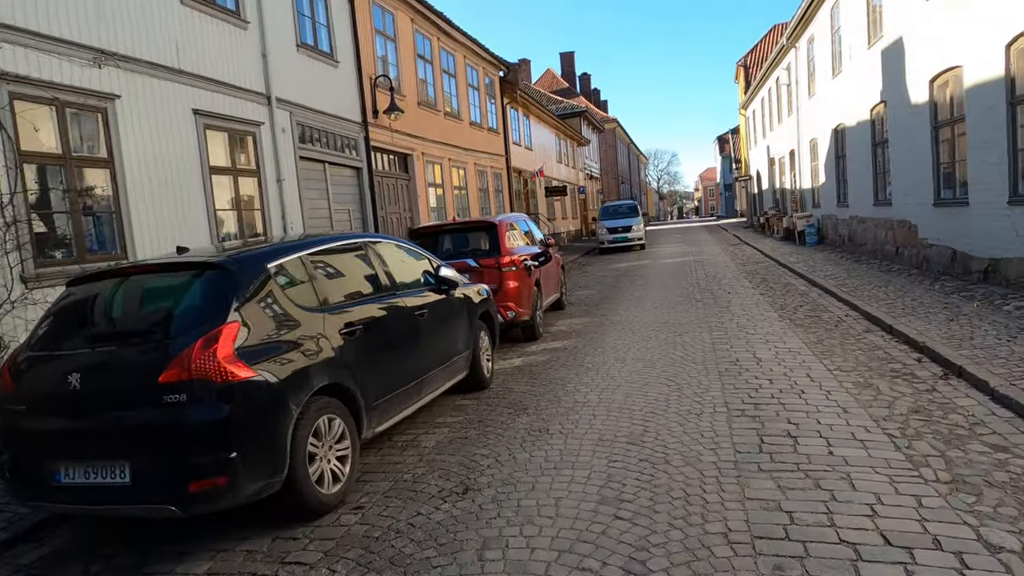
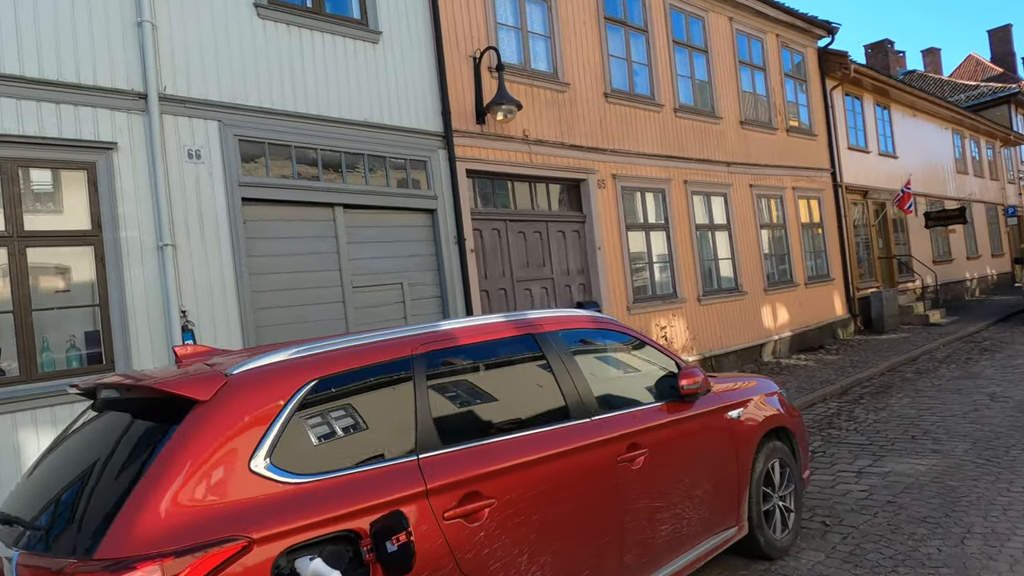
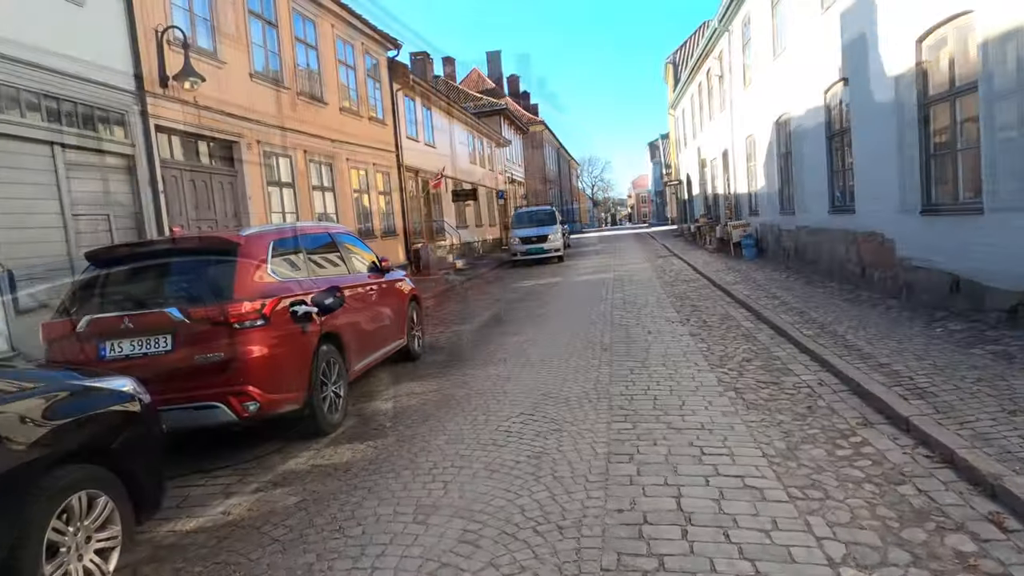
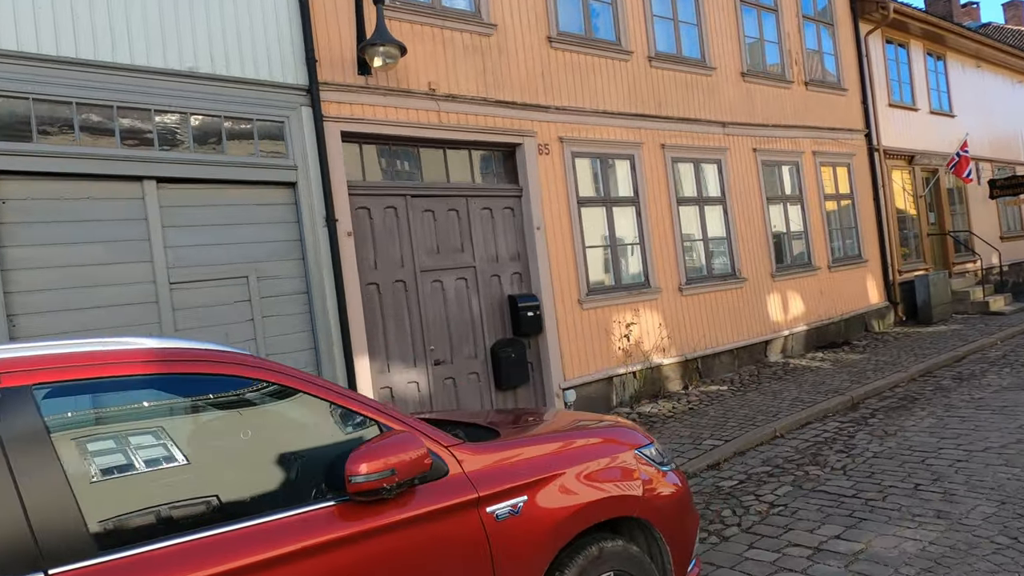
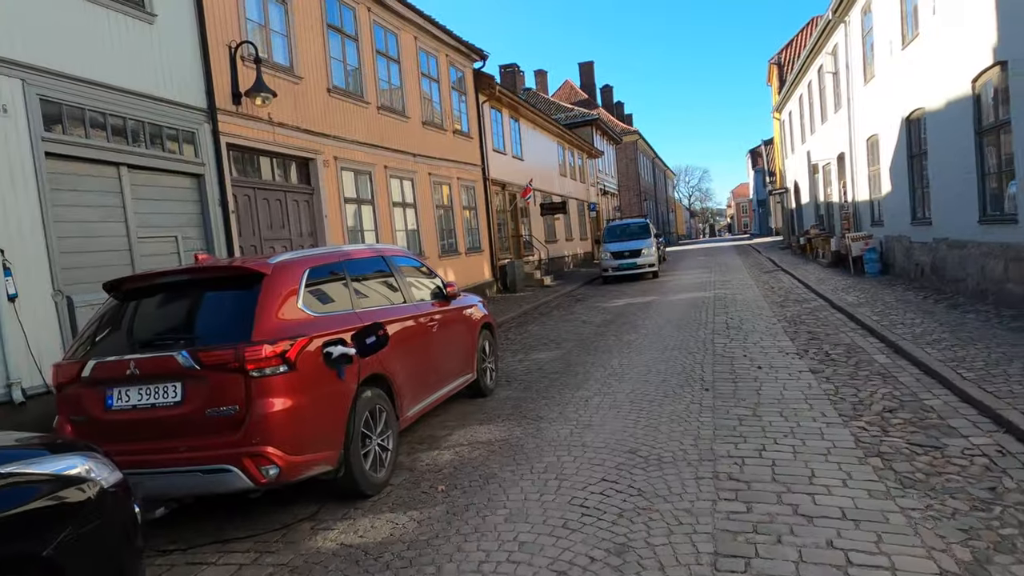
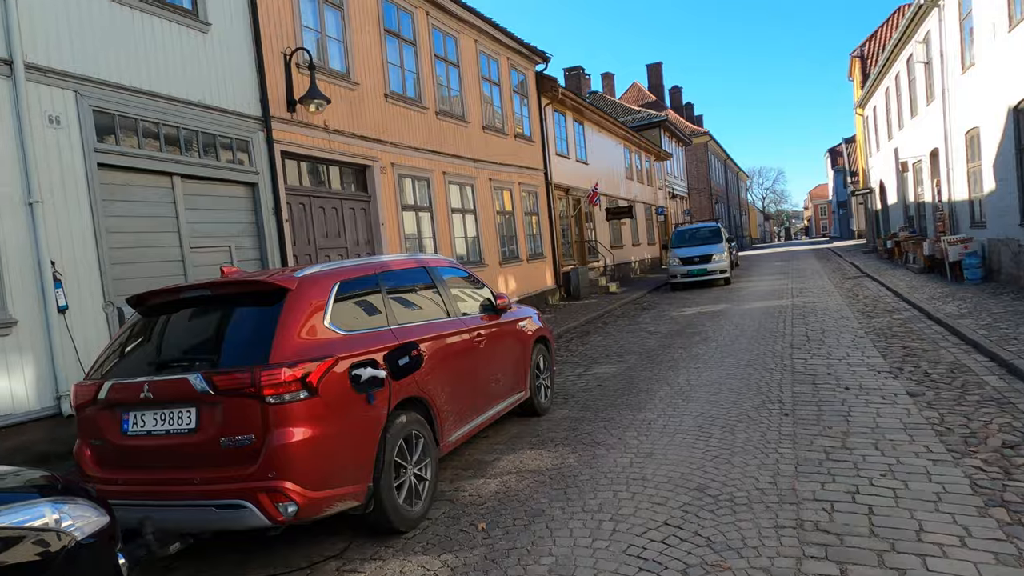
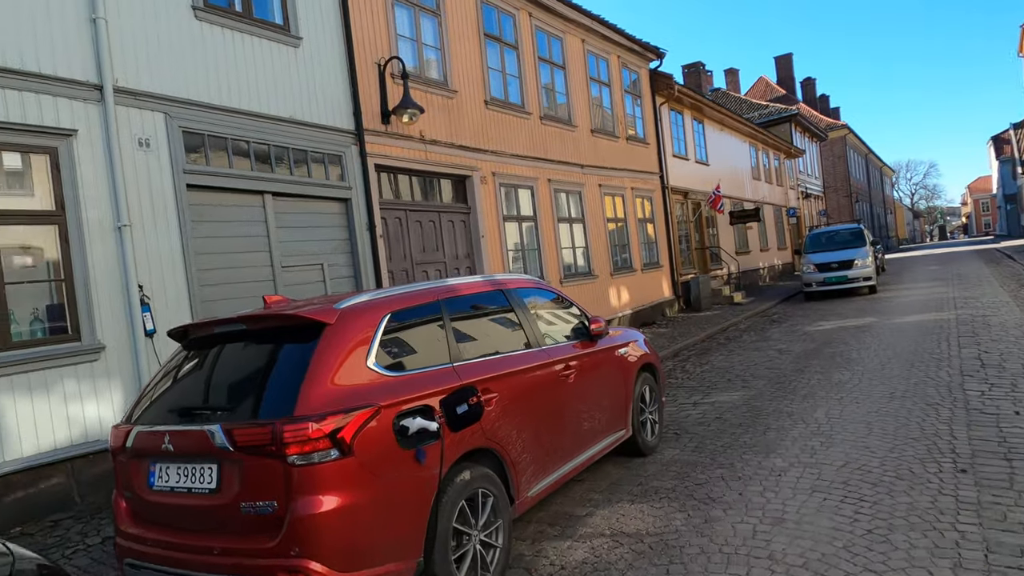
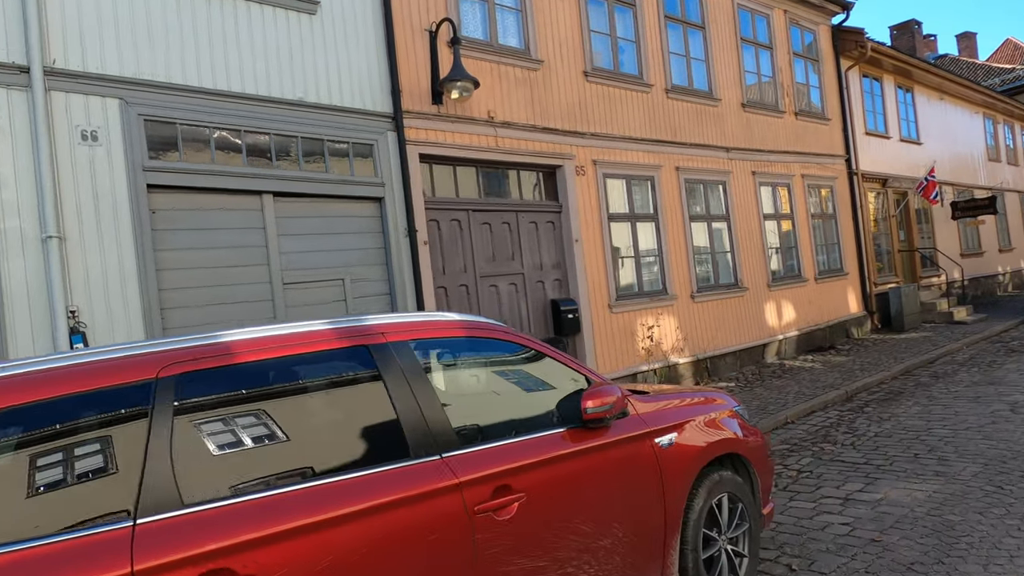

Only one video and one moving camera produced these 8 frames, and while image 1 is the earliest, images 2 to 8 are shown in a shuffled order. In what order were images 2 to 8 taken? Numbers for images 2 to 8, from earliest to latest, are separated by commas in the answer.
3, 5, 6, 7, 2, 8, 4
